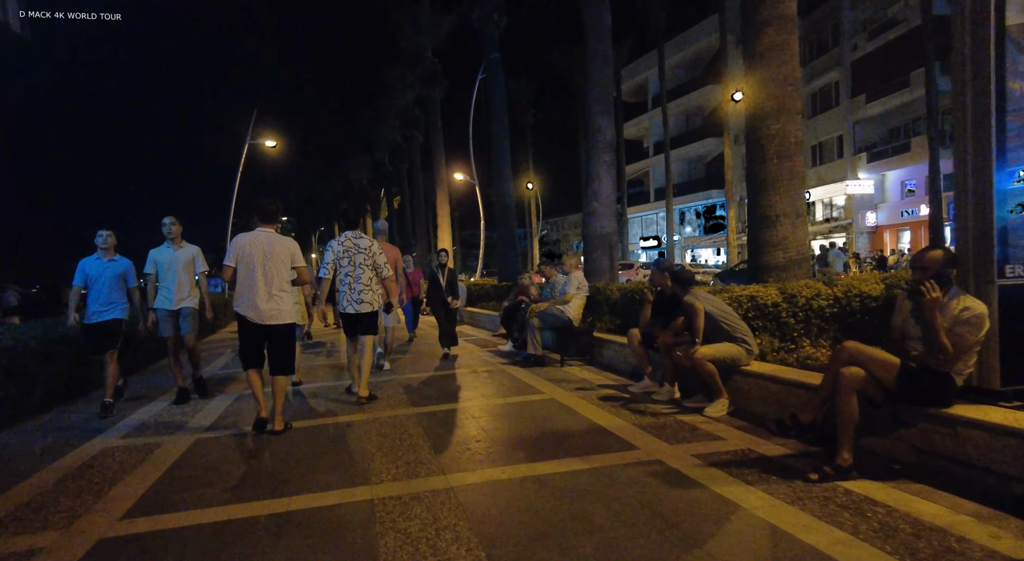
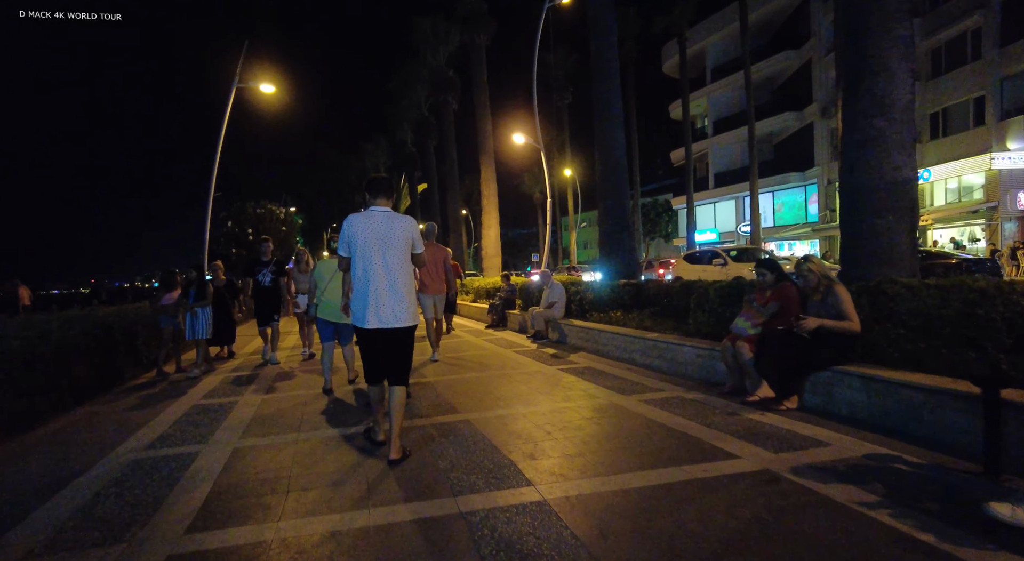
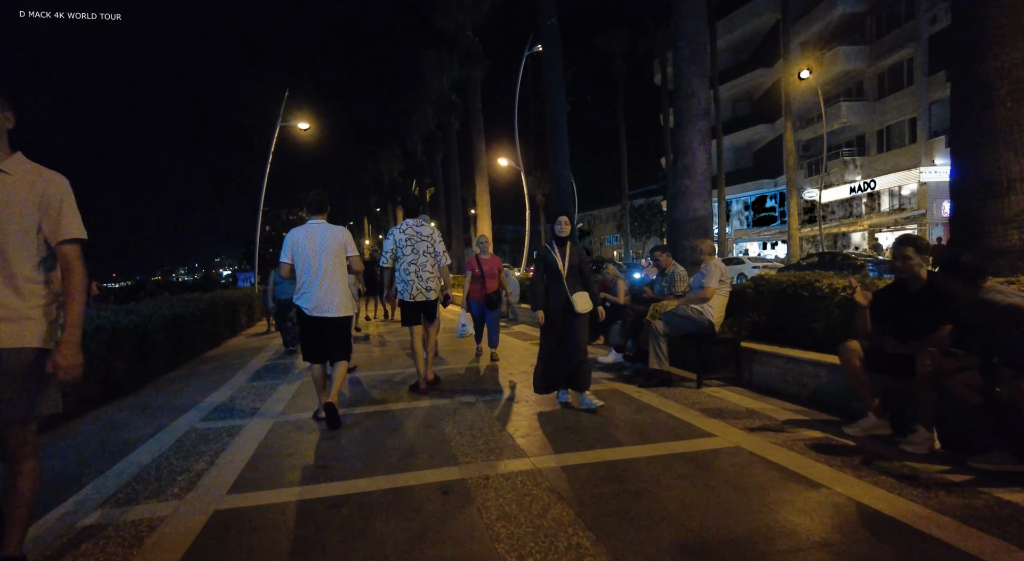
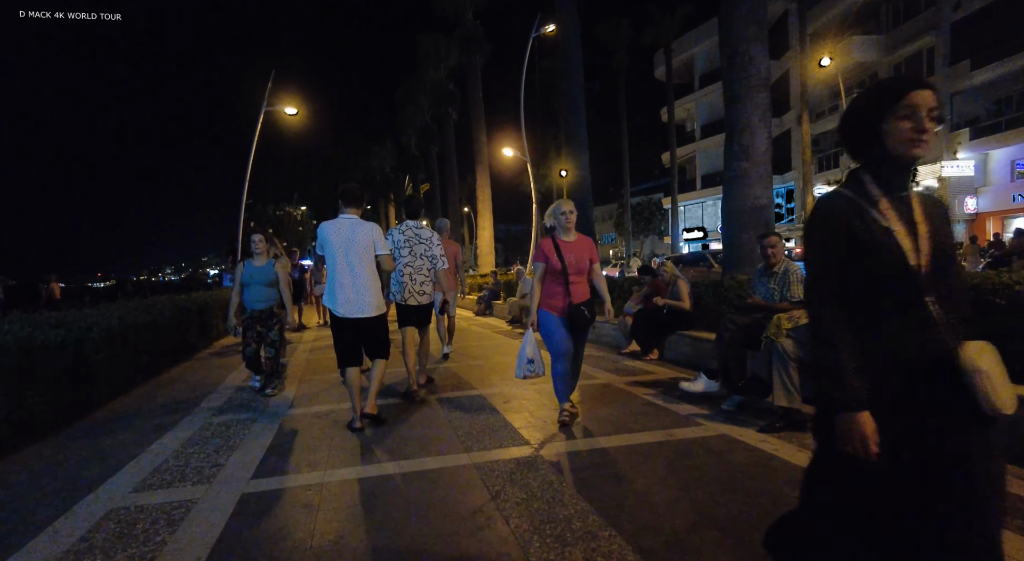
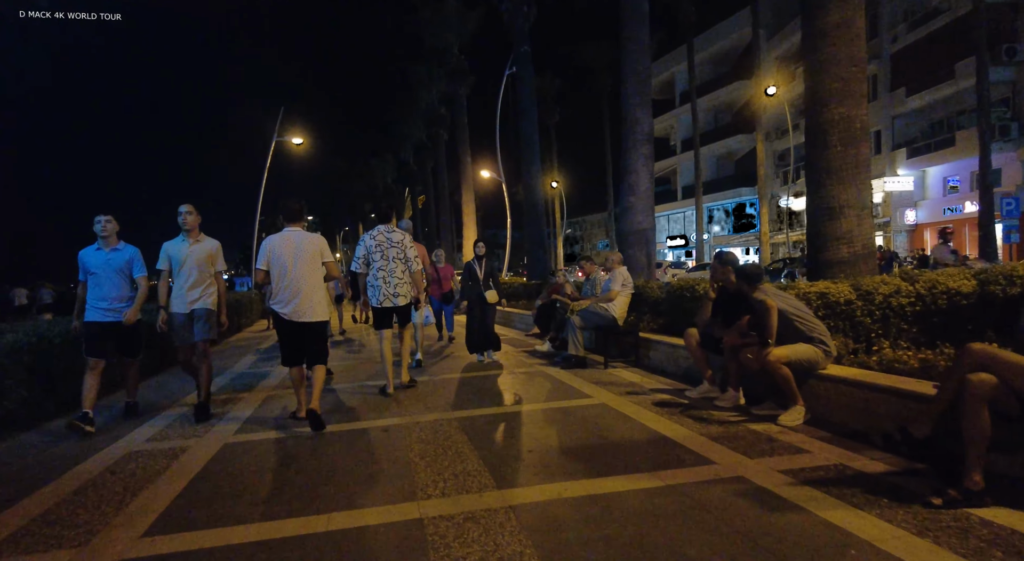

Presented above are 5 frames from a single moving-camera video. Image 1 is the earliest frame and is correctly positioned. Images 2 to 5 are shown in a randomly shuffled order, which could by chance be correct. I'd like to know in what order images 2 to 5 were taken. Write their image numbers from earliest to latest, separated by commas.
5, 3, 4, 2
